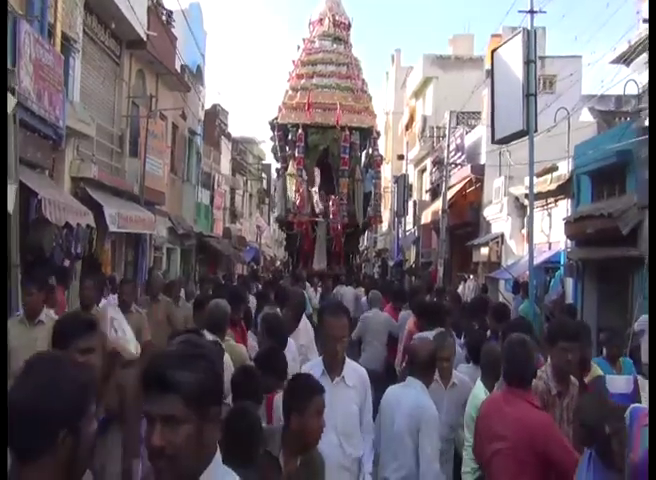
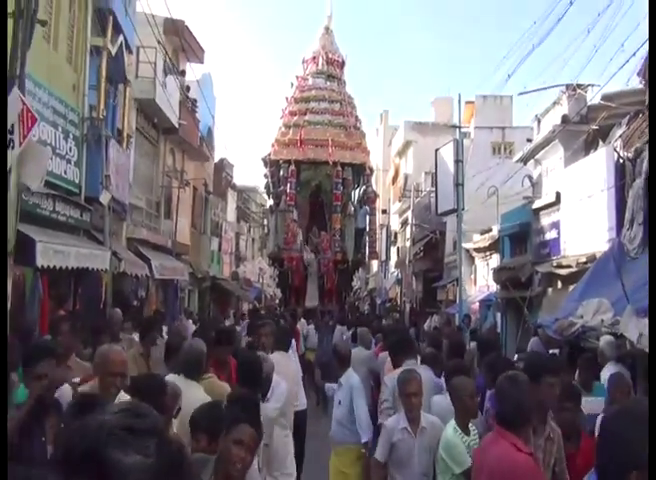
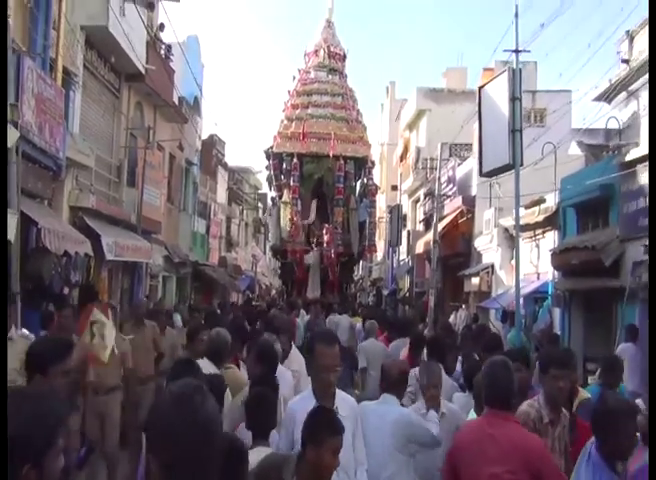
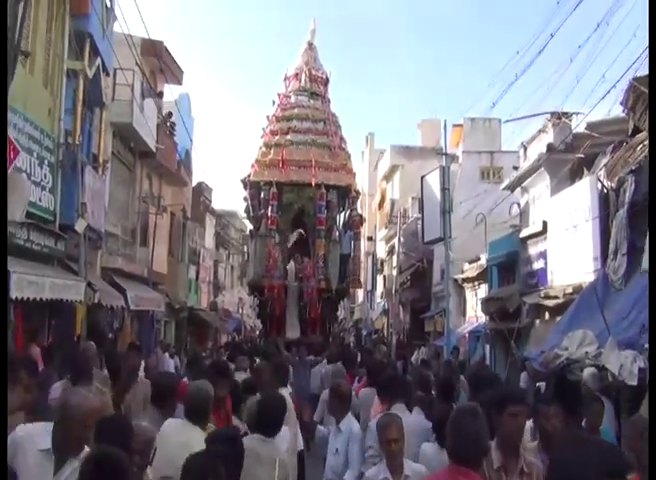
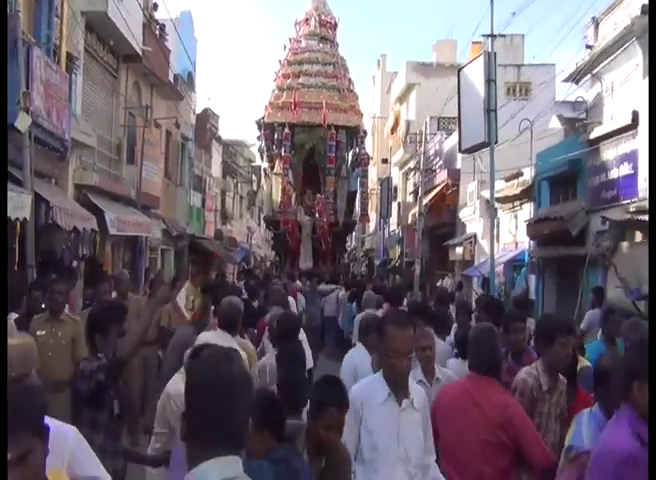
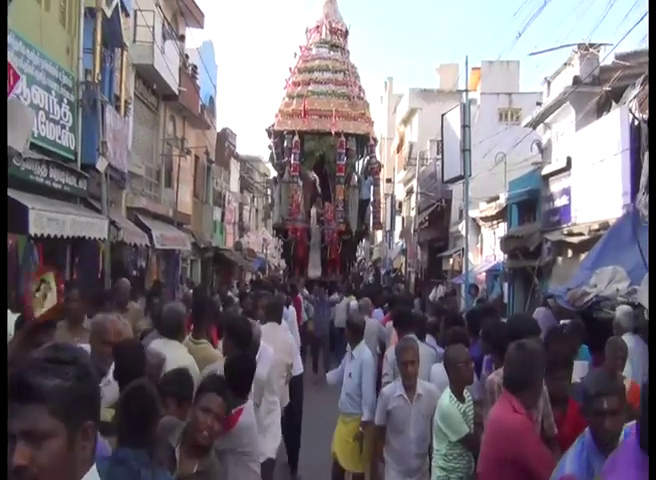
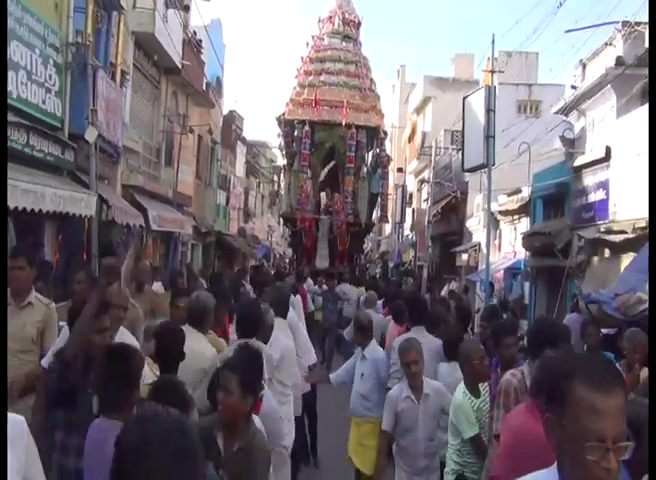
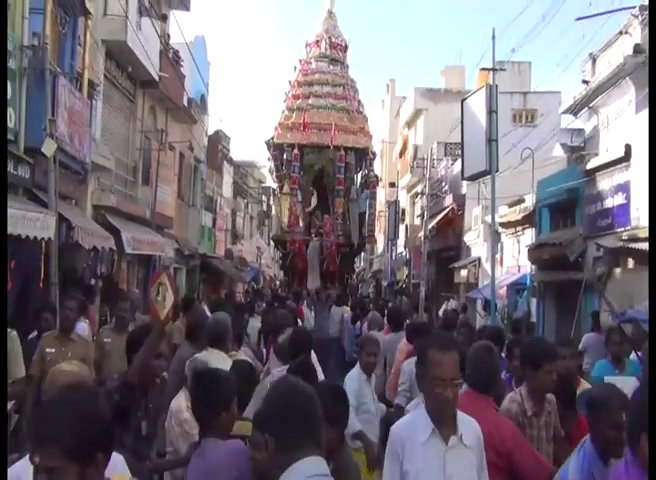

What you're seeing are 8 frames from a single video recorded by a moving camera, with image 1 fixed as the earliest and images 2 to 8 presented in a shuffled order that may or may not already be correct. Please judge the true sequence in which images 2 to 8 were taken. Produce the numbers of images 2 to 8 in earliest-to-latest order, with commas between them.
3, 5, 8, 7, 6, 2, 4
